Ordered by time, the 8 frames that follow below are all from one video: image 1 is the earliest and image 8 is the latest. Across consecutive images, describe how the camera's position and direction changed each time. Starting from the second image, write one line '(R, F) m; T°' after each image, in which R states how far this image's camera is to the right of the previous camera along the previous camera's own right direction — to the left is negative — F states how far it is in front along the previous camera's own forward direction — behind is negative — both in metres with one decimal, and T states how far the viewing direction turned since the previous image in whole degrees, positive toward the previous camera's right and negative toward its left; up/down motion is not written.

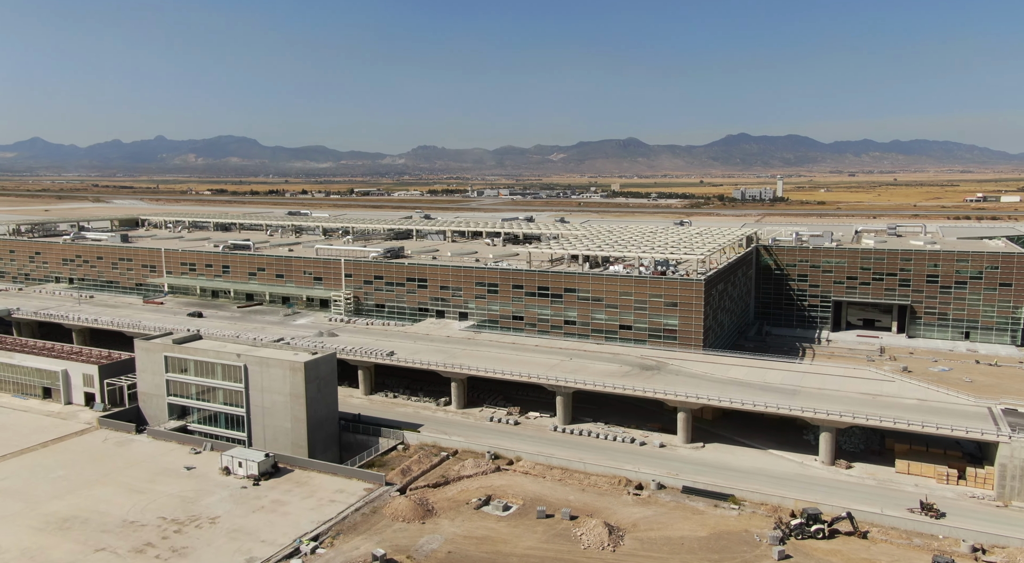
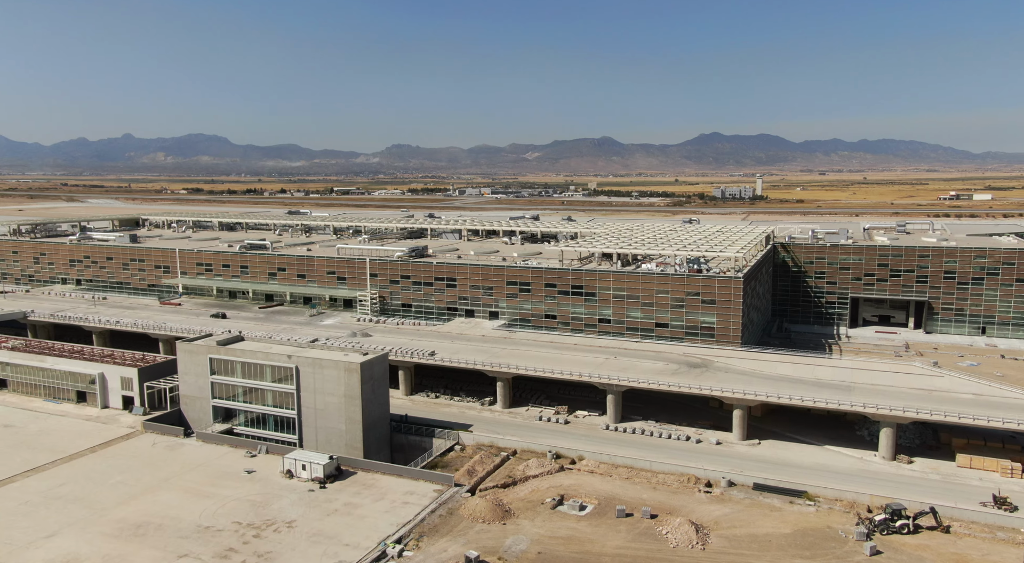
(-4.5, +0.2) m; +2°
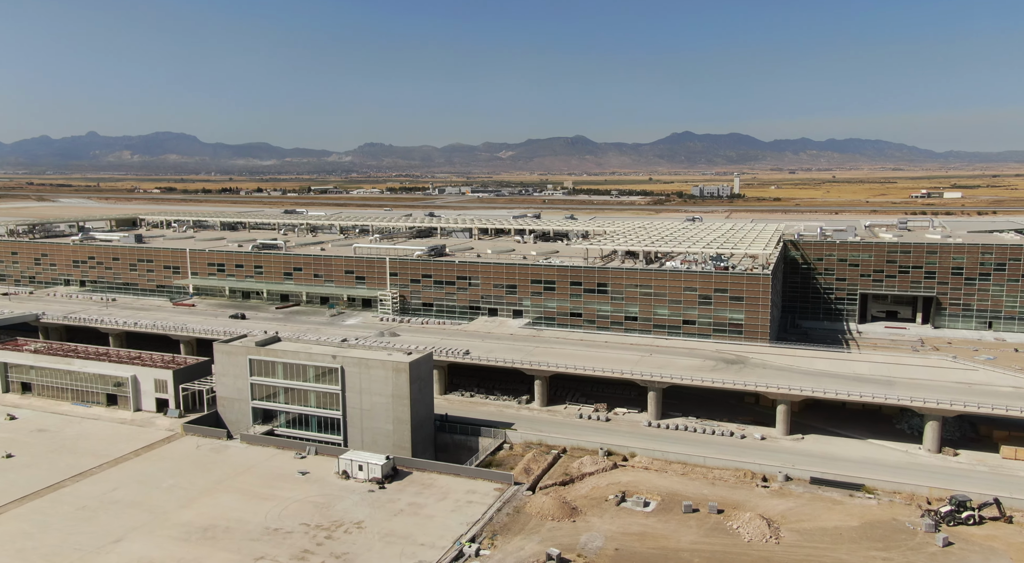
(-4.1, 0.0) m; +2°
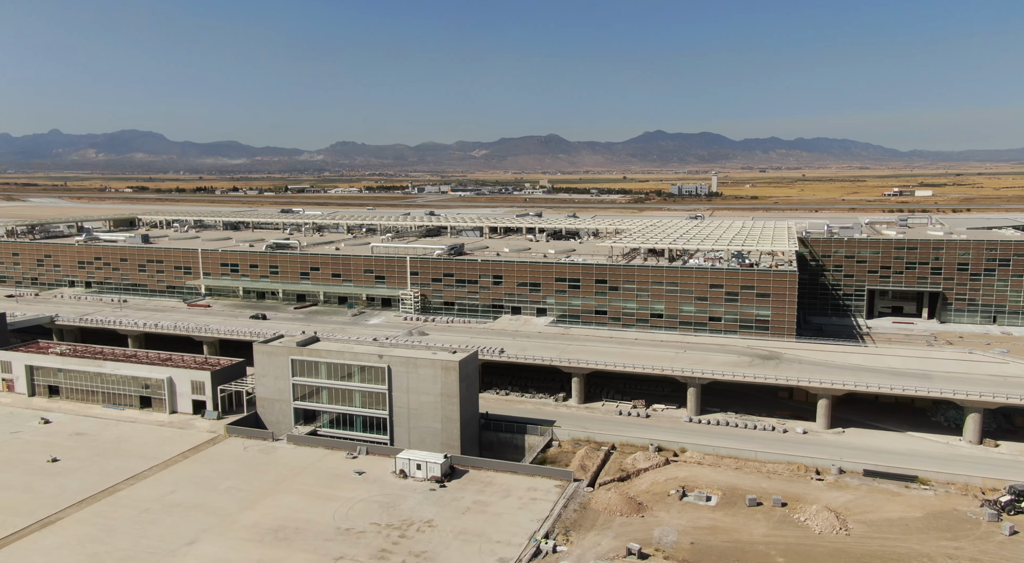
(-4.1, -0.1) m; +2°
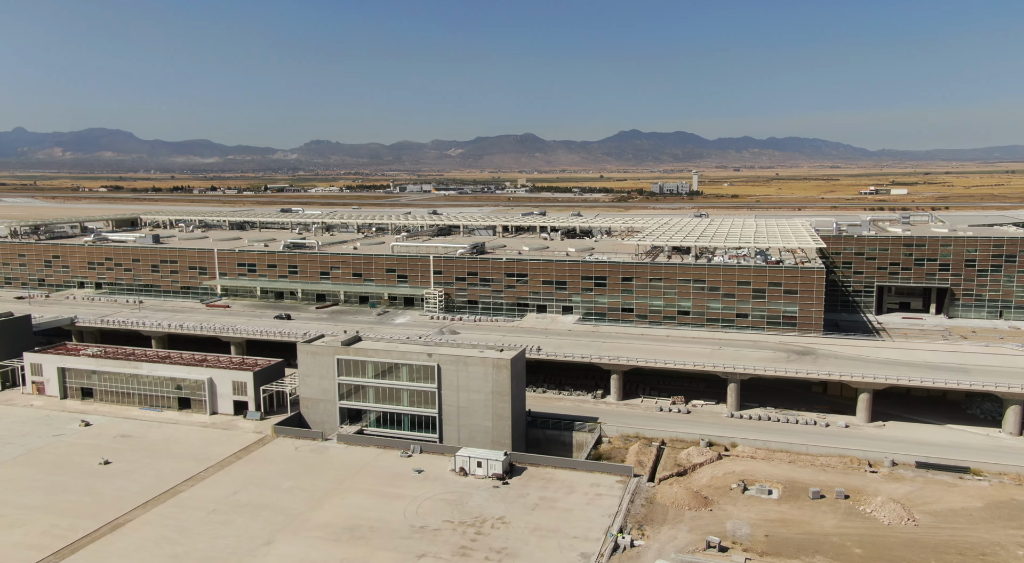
(-4.1, -0.2) m; +2°
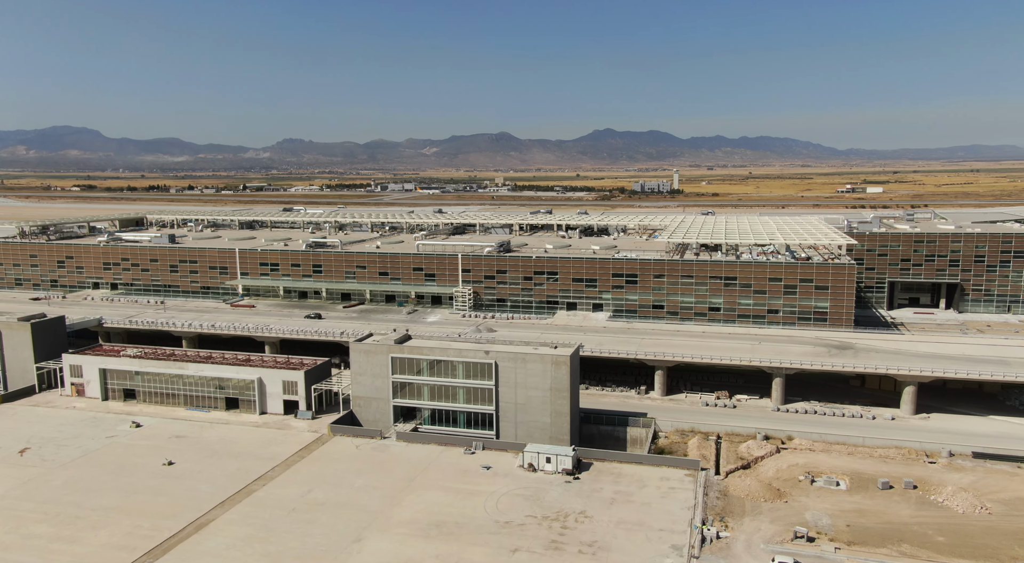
(-4.6, -0.2) m; +2°
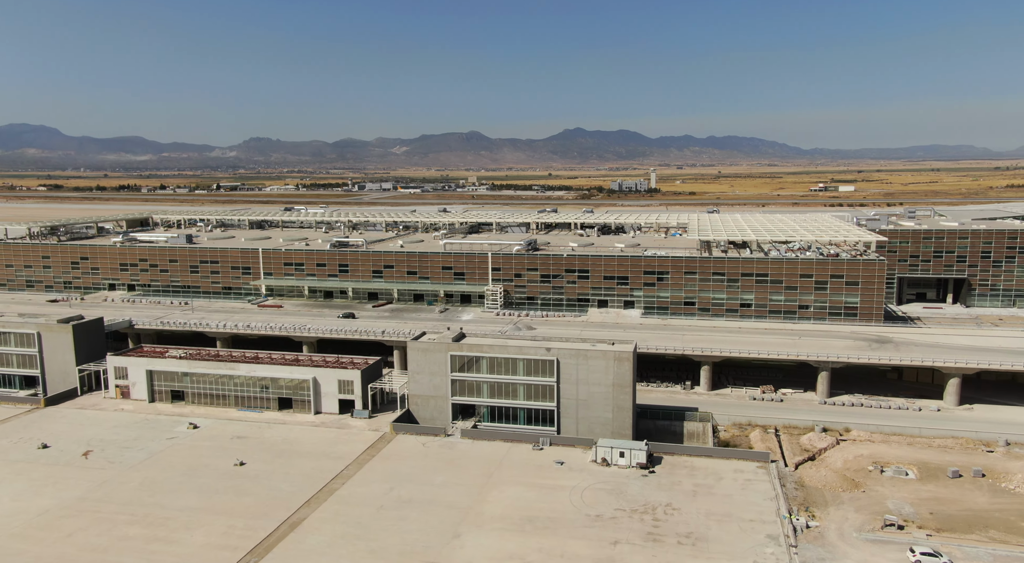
(-5.1, -0.2) m; +2°
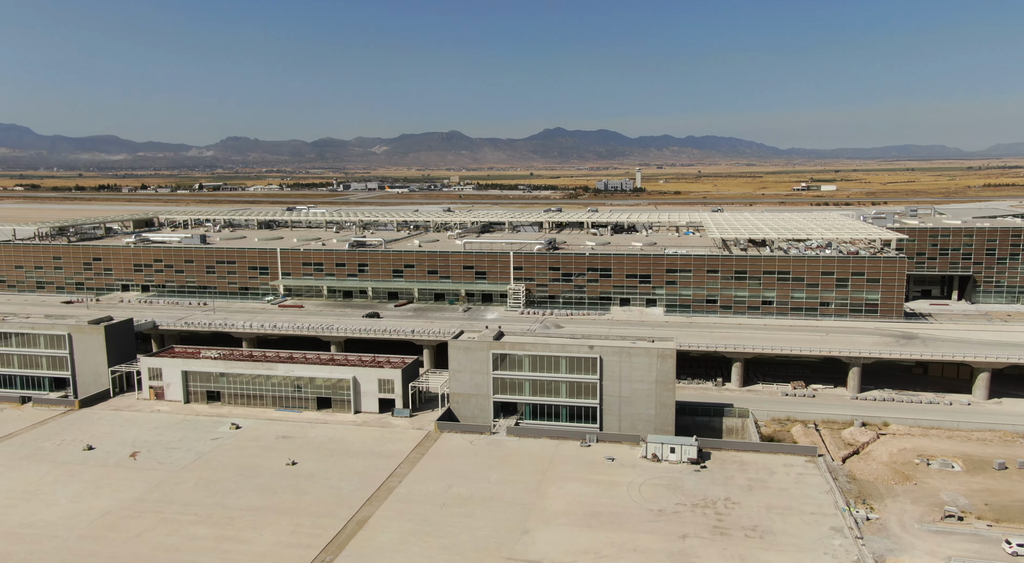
(-3.6, -0.2) m; +1°
